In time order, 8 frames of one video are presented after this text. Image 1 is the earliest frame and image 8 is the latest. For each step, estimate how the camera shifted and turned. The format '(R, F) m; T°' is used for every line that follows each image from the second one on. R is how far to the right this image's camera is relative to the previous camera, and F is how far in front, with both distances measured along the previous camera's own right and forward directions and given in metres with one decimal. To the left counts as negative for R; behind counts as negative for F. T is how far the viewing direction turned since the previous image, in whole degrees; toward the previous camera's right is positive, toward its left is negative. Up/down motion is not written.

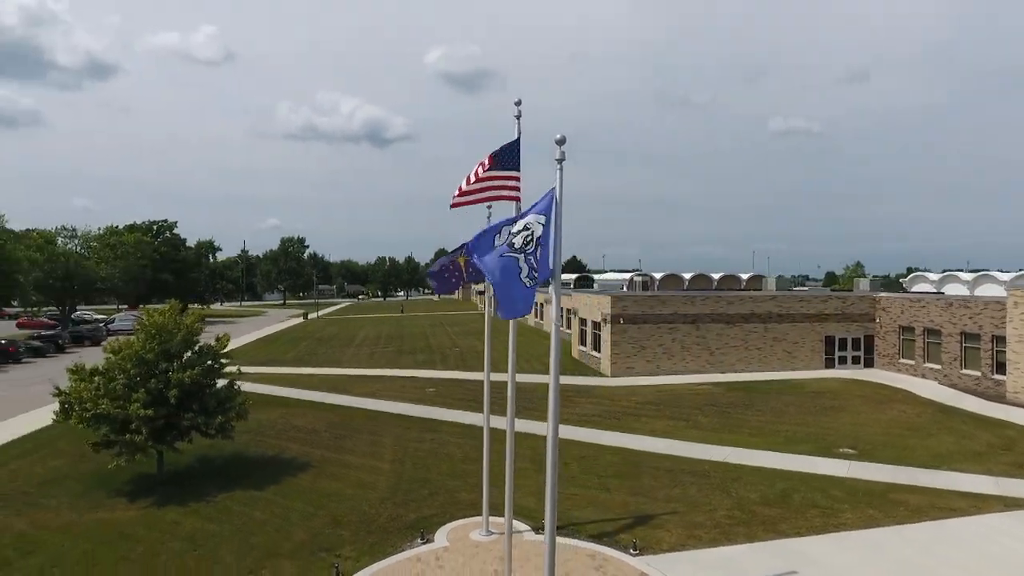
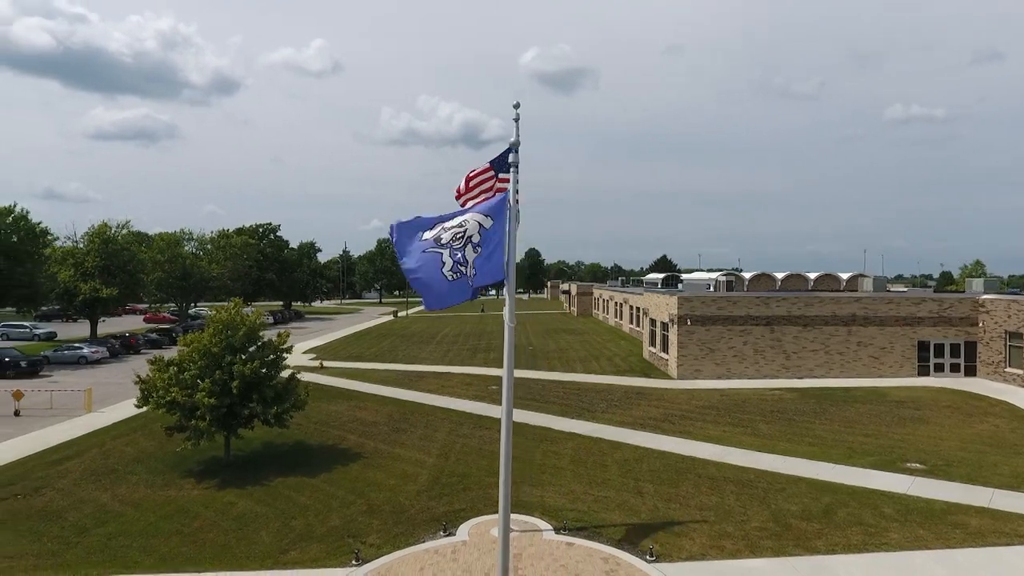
(+1.5, 0.0) m; -9°
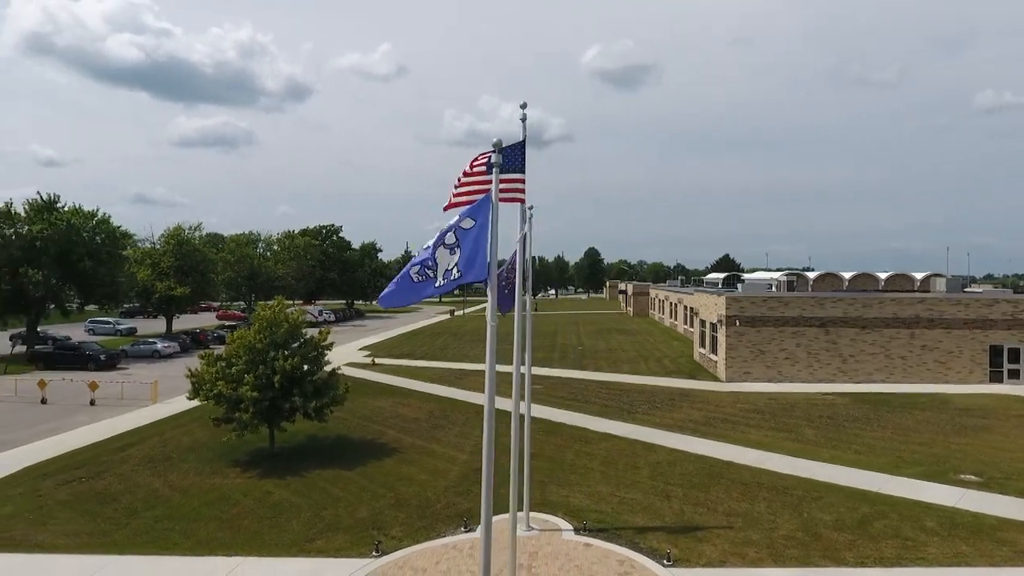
(+0.8, 0.0) m; -6°
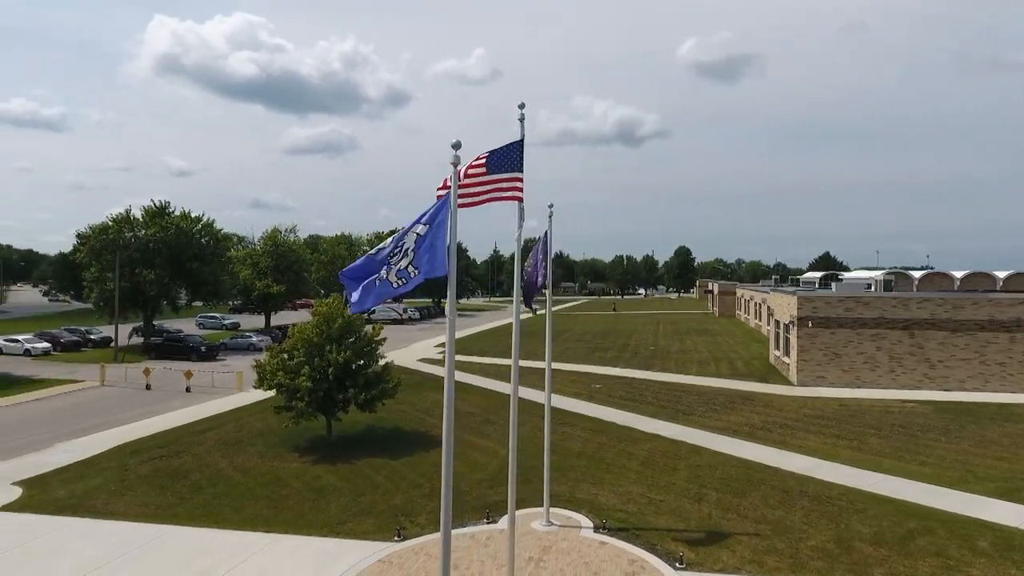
(+1.5, -0.1) m; -9°
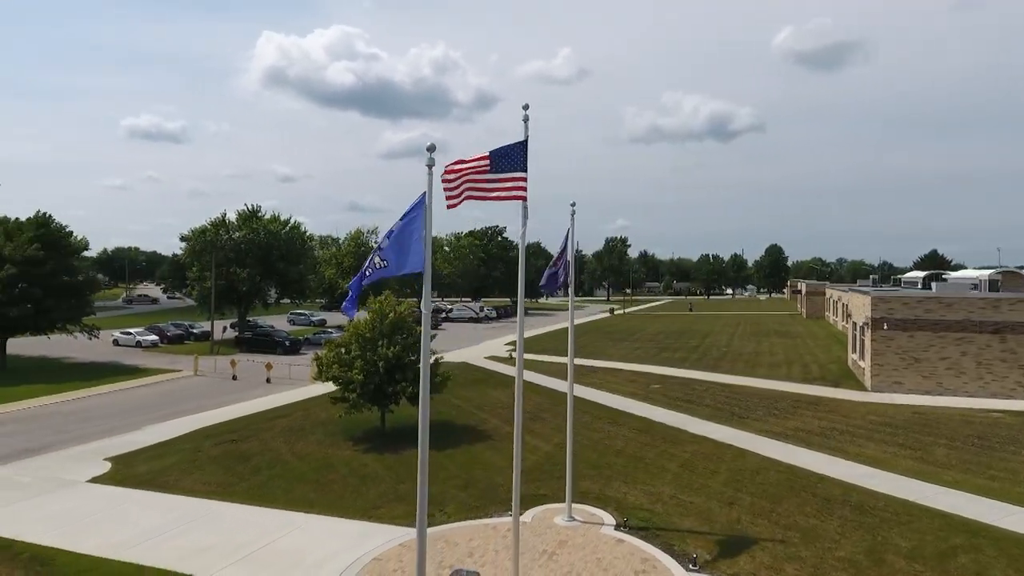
(+1.3, -0.2) m; -8°
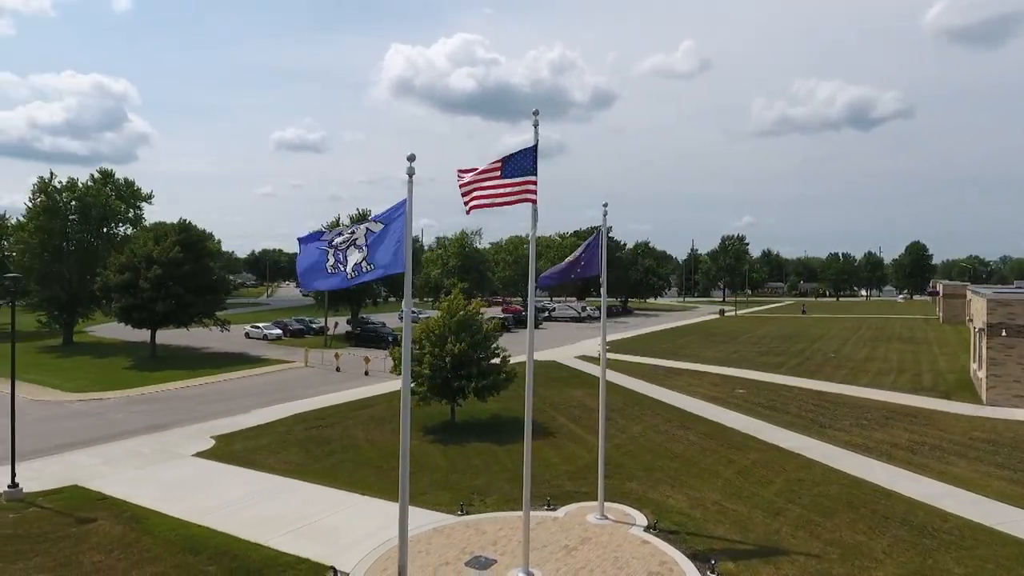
(+1.8, -0.2) m; -11°
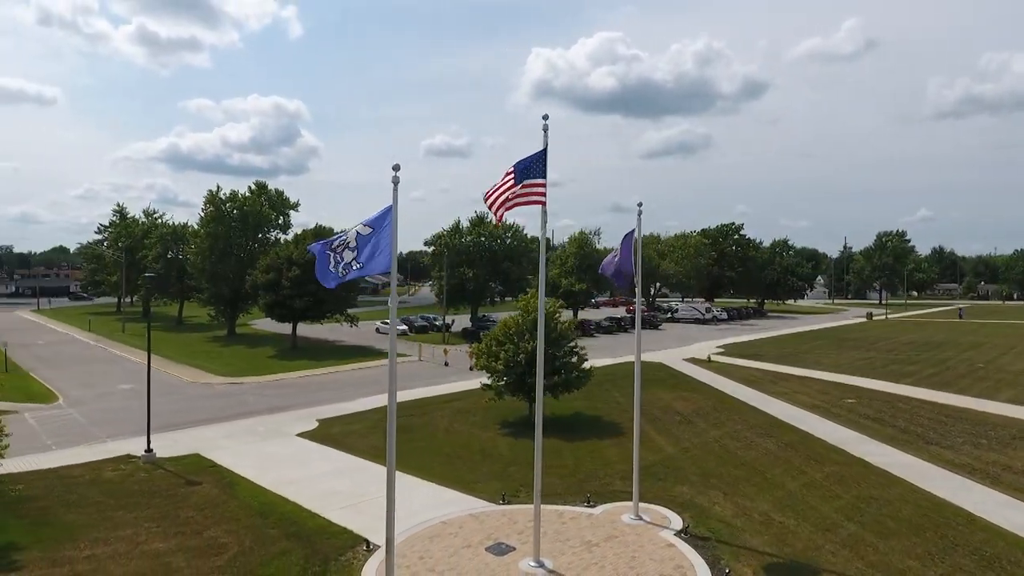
(+2.2, -0.2) m; -13°
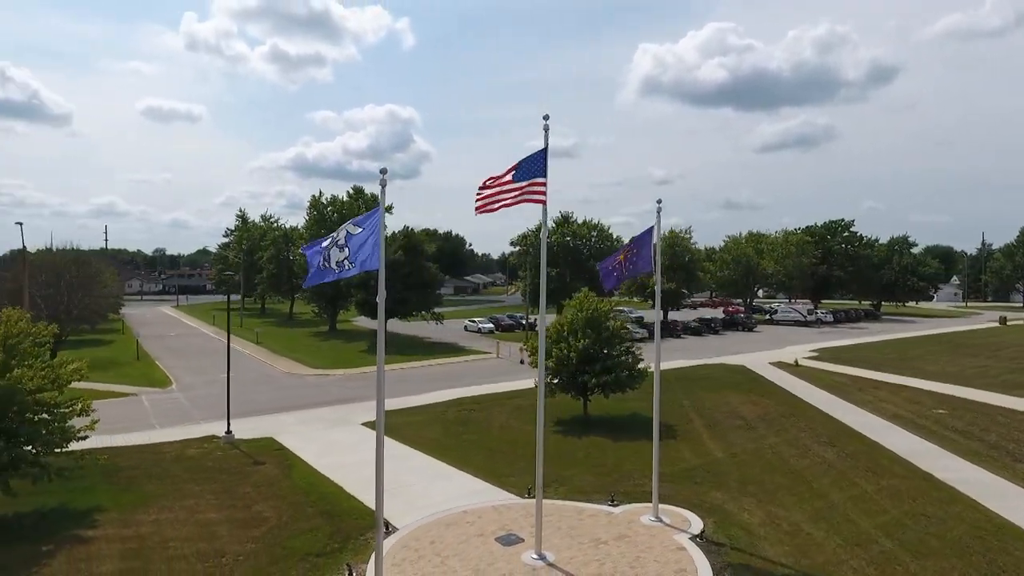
(+1.8, -0.1) m; -10°
